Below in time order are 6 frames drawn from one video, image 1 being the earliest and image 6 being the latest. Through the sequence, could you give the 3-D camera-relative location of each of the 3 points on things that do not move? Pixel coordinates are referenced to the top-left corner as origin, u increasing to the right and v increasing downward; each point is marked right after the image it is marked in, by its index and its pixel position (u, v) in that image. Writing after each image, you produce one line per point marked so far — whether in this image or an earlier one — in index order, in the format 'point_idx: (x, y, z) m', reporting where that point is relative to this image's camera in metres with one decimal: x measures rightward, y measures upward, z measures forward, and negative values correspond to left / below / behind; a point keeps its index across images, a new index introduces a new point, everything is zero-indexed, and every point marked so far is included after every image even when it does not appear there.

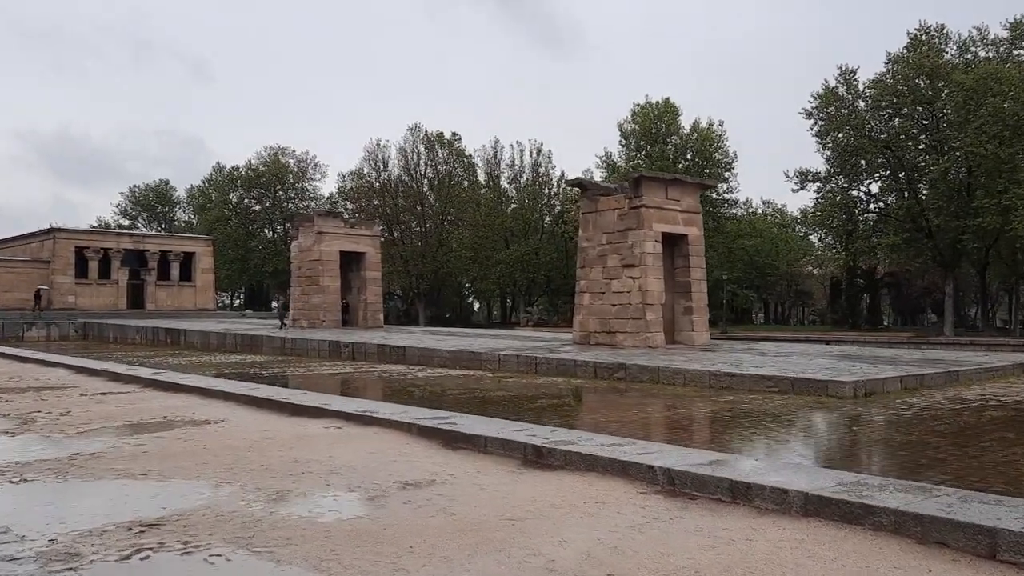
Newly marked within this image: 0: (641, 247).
0: (+2.7, +0.9, +18.1) m
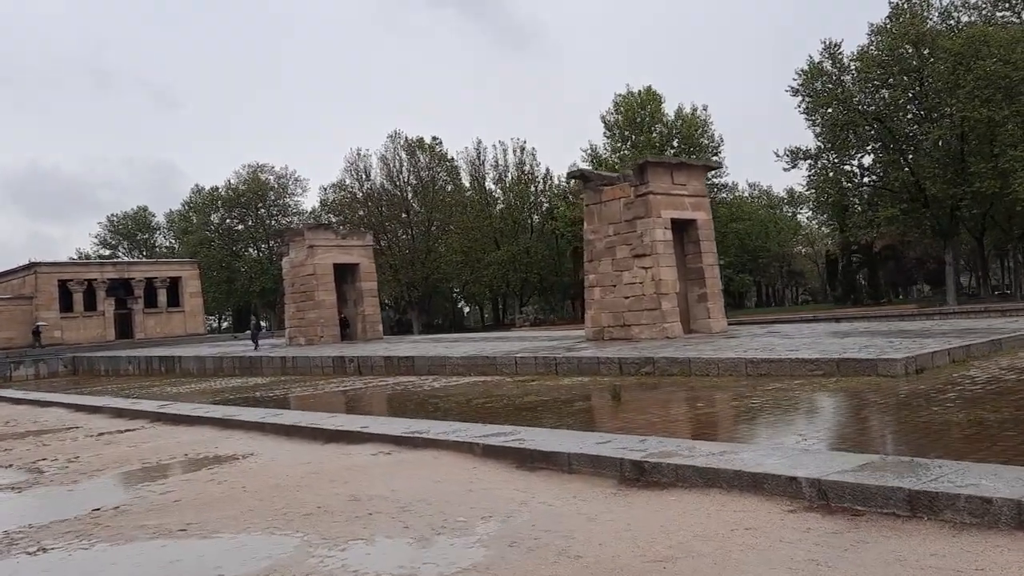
0: (+2.8, +1.1, +17.5) m
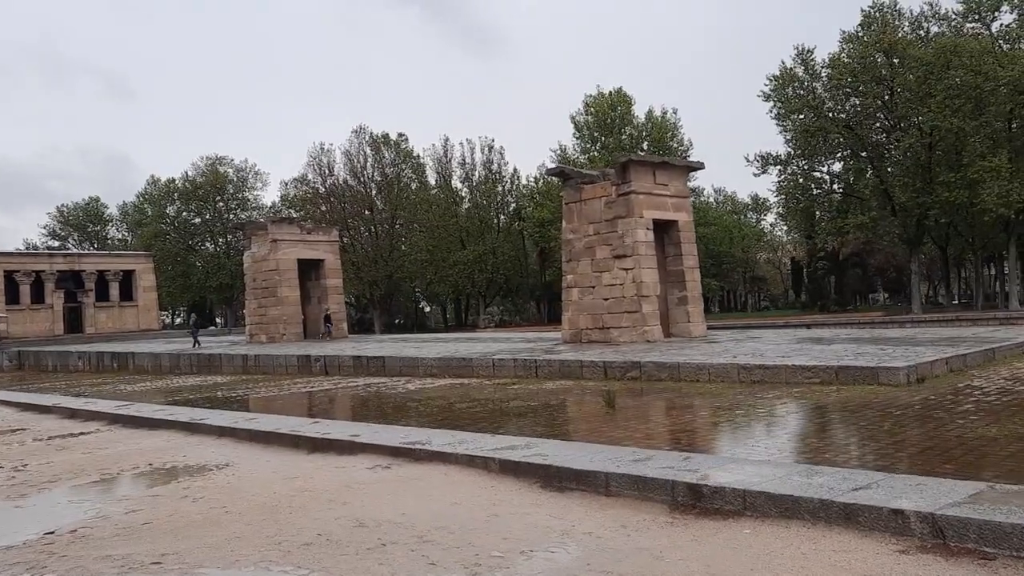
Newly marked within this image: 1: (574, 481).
0: (+2.4, +1.0, +17.0) m
1: (+0.3, -0.9, +4.2) m
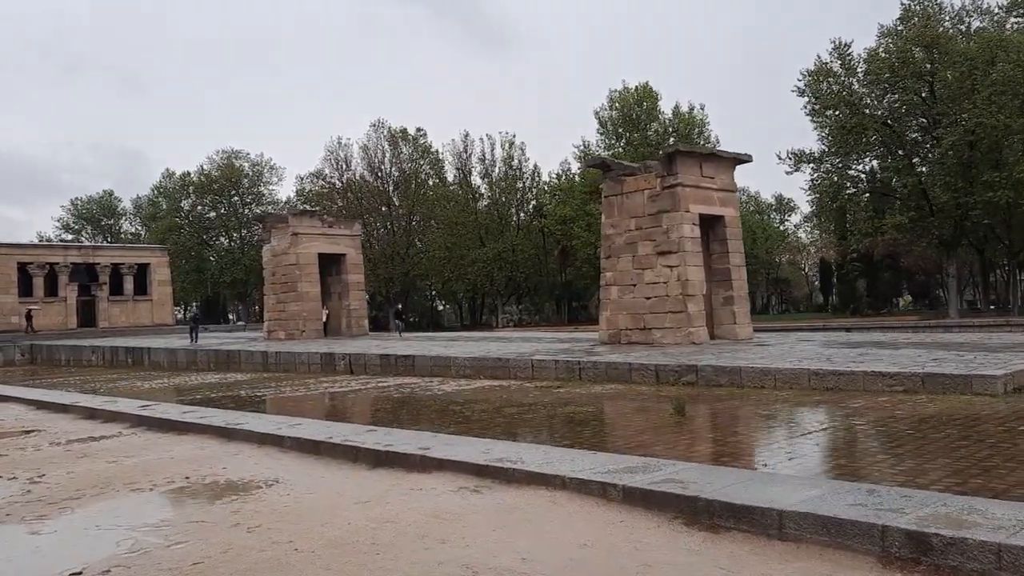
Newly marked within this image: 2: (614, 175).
0: (+3.1, +1.1, +16.1) m
1: (+0.9, -0.9, +3.3) m
2: (+2.1, +2.3, +17.4) m
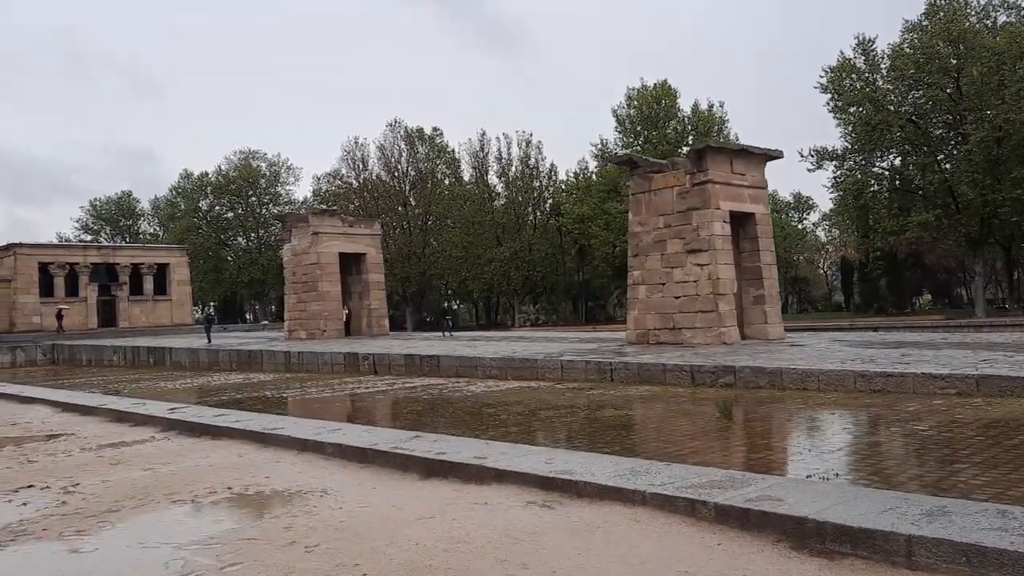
0: (+3.6, +1.1, +15.8) m
1: (+1.2, -0.9, +3.0) m
2: (+2.6, +2.3, +17.1) m
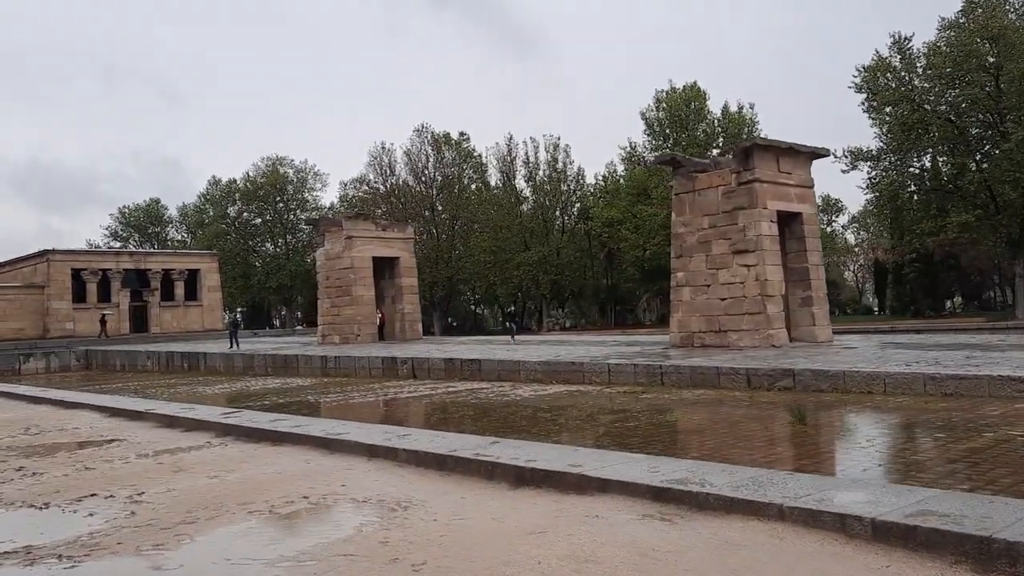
0: (+4.4, +1.0, +15.4) m
1: (+1.6, -0.8, +2.6) m
2: (+3.4, +2.3, +16.7) m
